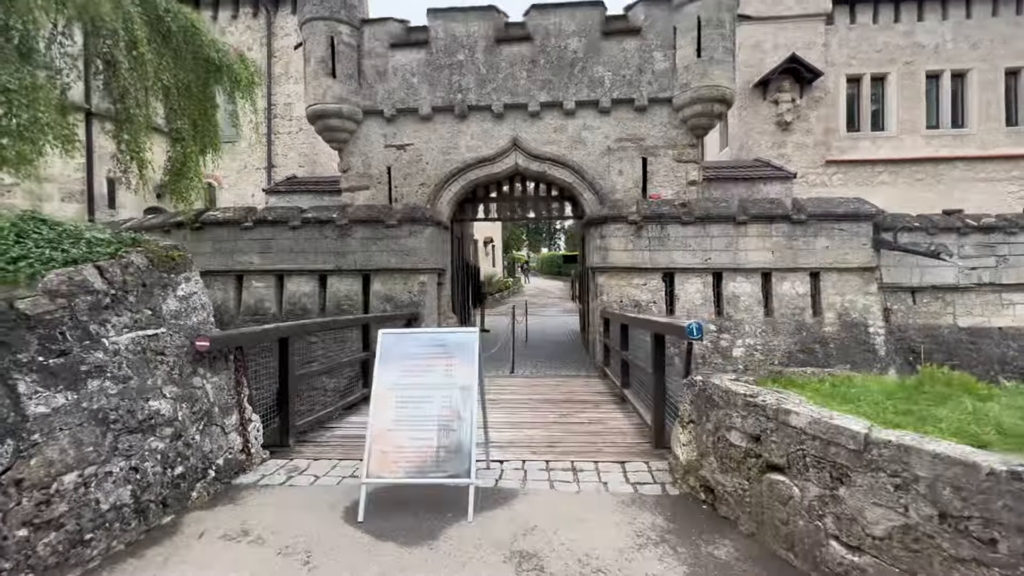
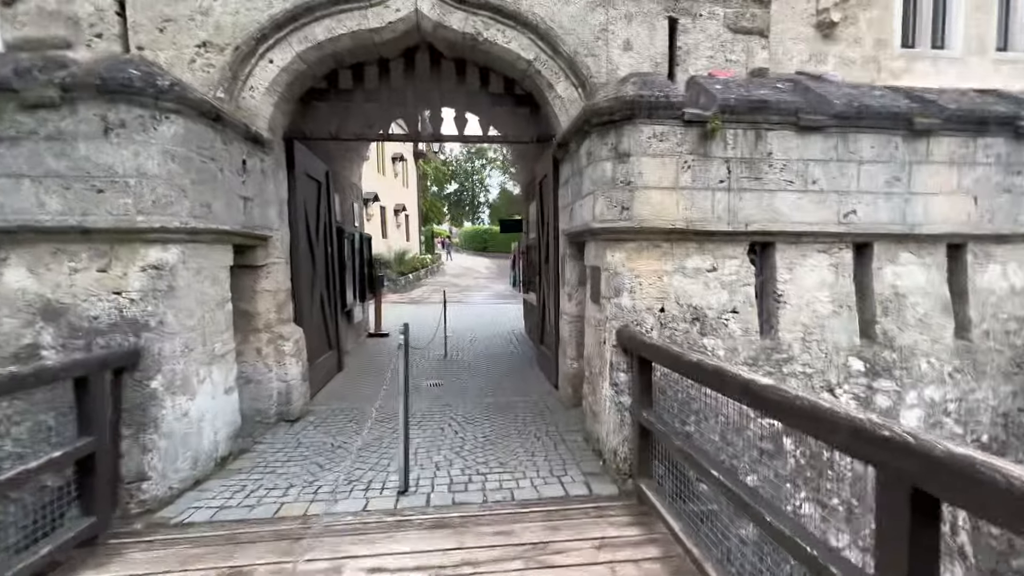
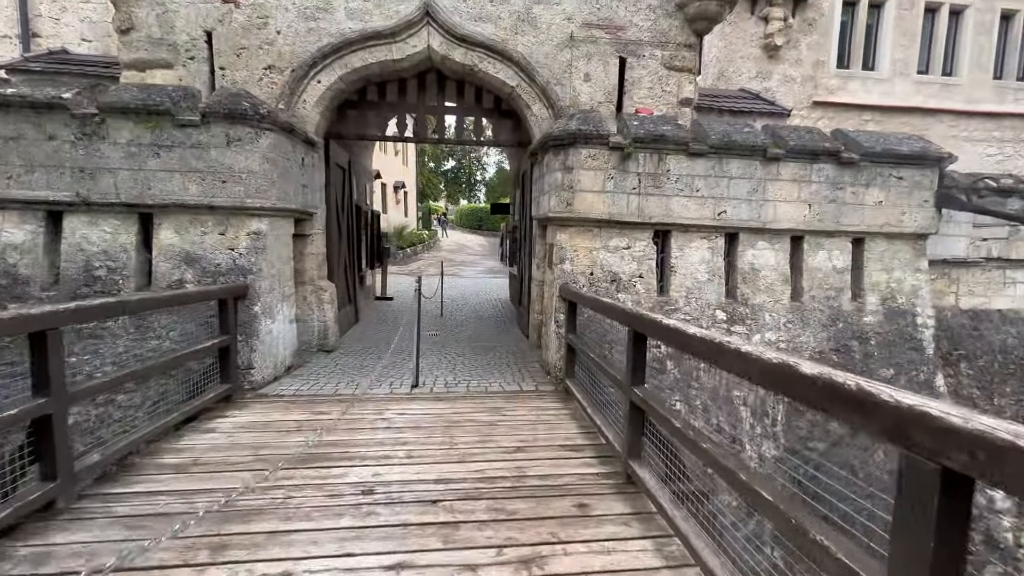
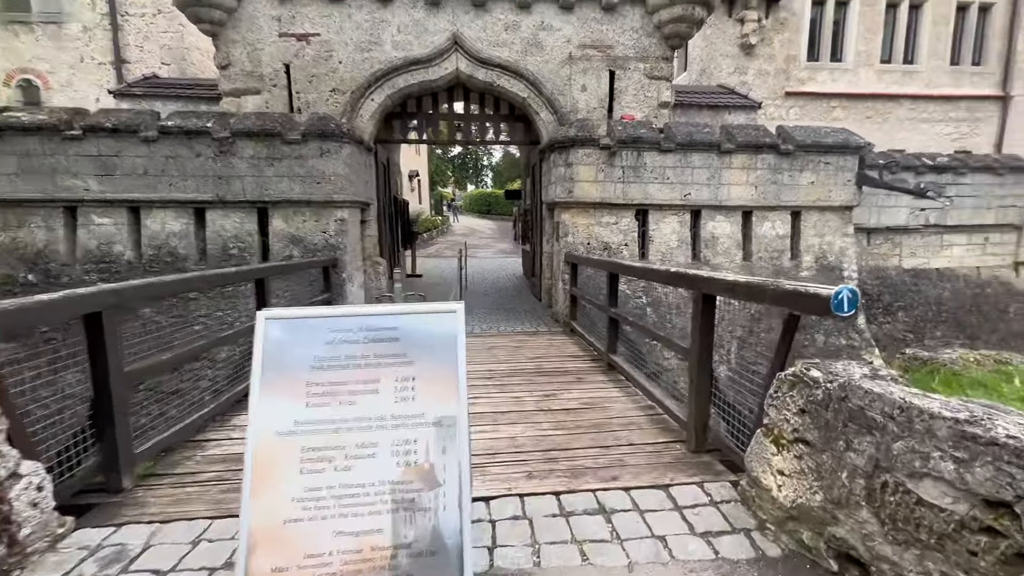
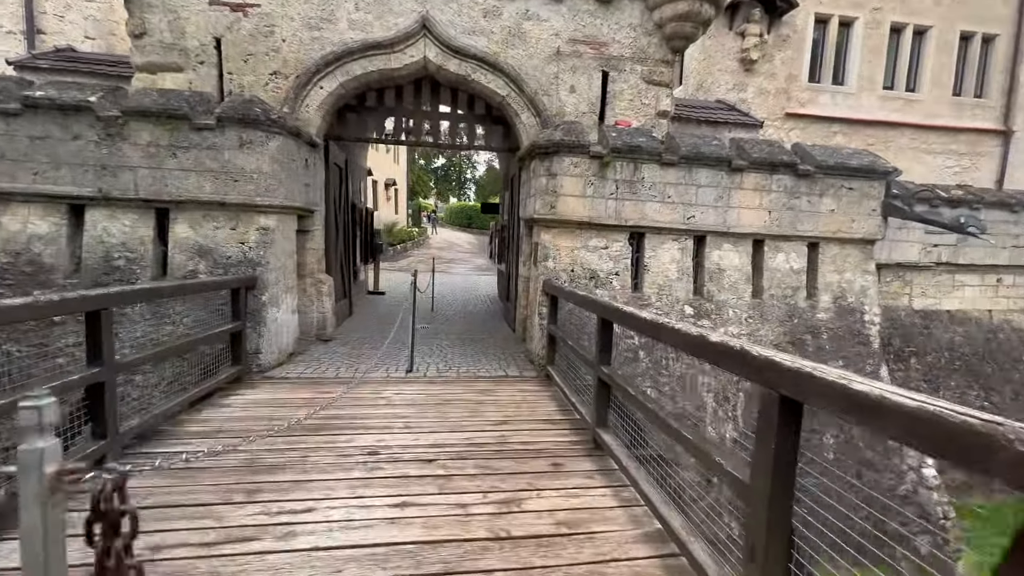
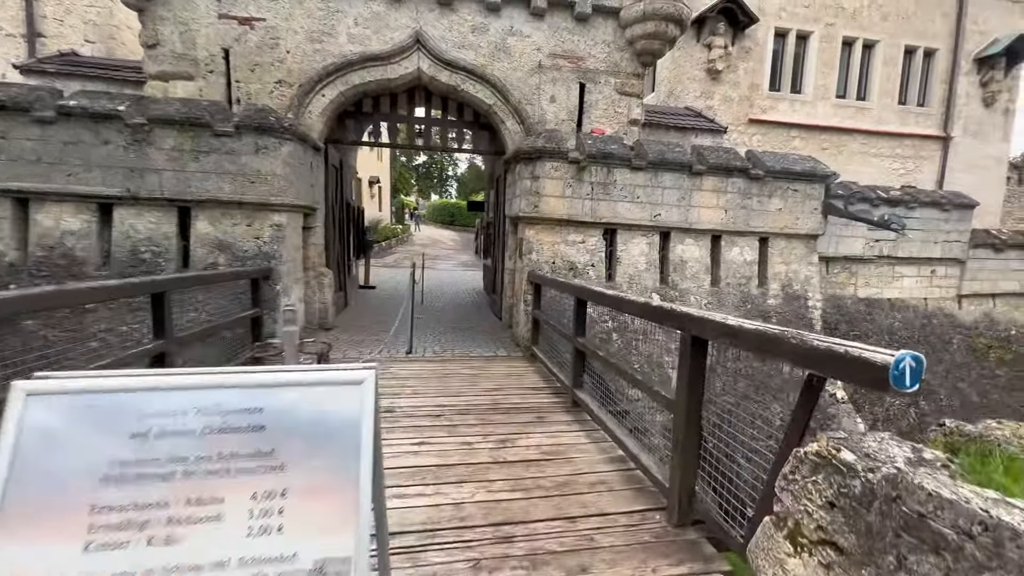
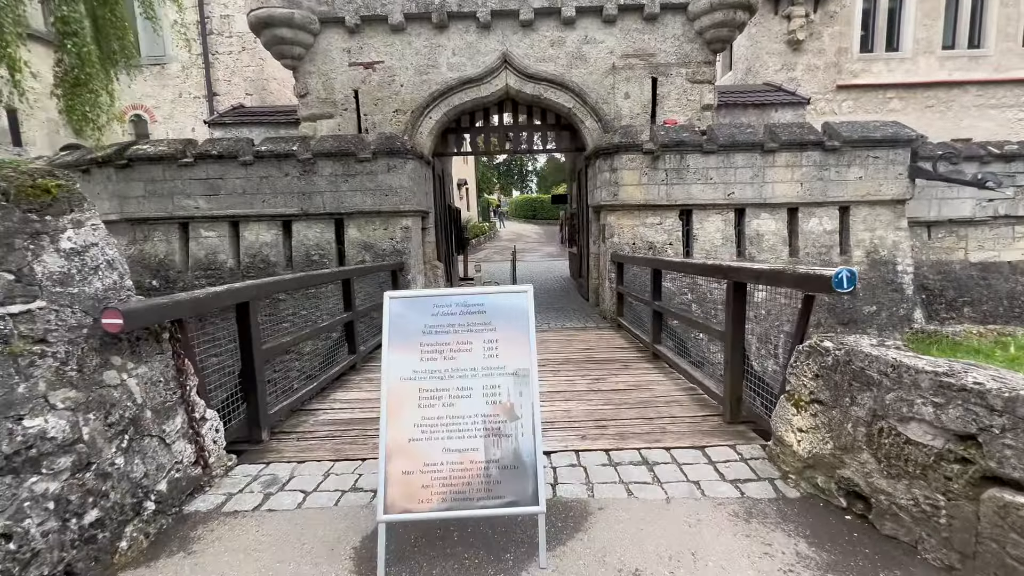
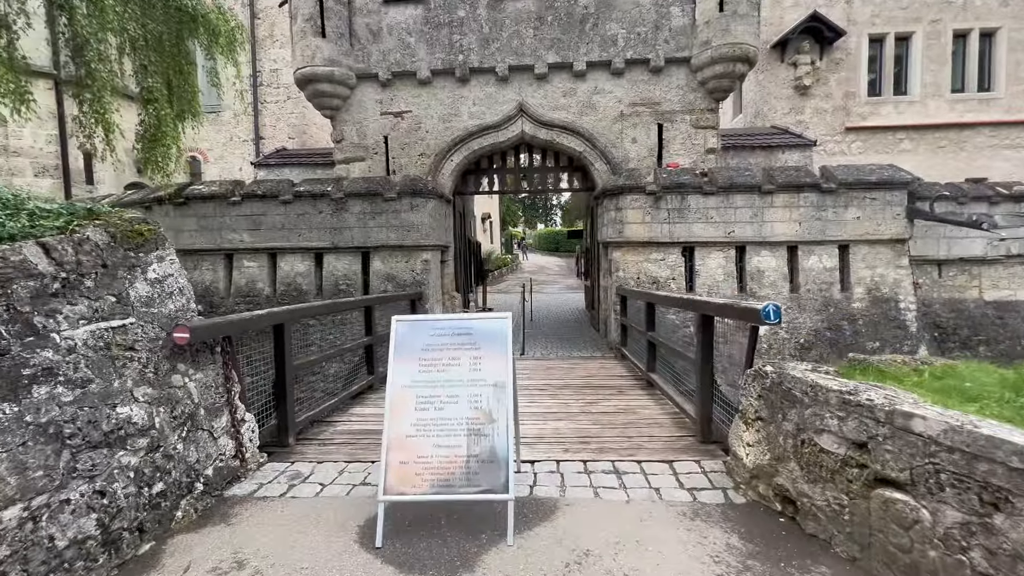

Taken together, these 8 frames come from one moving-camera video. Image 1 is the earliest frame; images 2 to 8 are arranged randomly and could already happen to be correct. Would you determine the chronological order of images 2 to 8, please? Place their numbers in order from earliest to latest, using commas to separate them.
8, 7, 4, 6, 5, 3, 2
